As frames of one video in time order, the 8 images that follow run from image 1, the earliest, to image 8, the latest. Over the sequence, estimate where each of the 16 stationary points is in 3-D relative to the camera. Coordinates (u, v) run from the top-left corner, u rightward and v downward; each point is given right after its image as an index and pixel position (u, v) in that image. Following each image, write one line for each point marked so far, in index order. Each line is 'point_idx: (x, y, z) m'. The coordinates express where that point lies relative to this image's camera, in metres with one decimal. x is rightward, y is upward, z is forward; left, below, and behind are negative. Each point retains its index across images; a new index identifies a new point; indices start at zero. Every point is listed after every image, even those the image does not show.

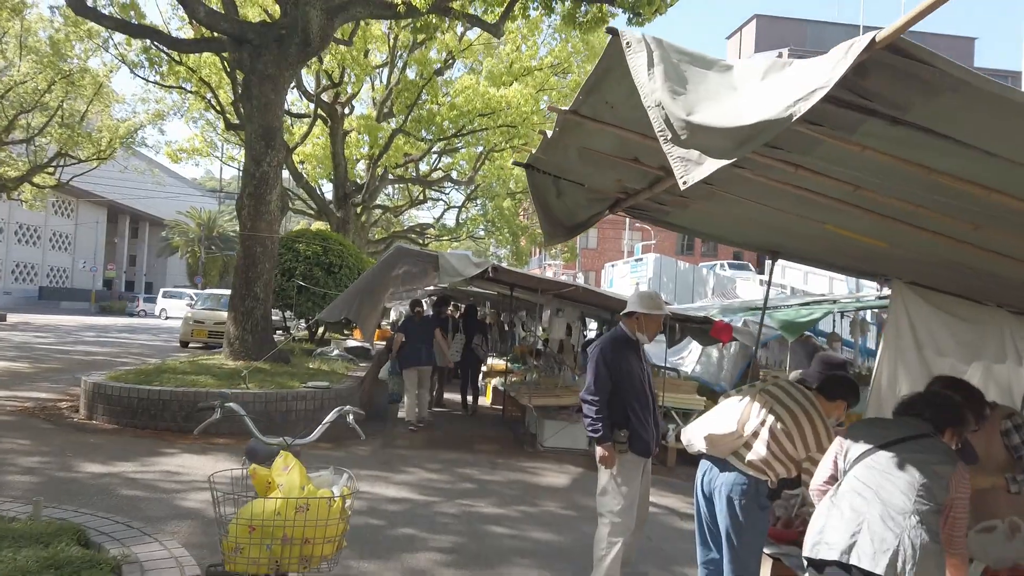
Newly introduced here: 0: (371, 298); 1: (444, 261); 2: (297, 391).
0: (-2.1, -0.1, +10.6) m
1: (-0.9, +0.3, +9.2) m
2: (-2.6, -1.2, +8.7) m
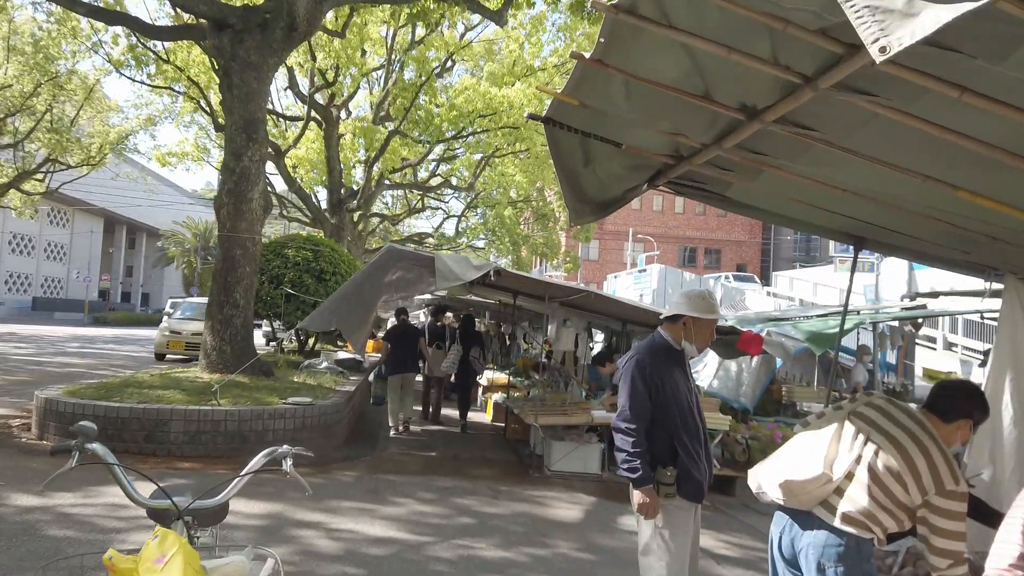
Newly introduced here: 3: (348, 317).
0: (-2.0, -0.2, +9.7) m
1: (-0.8, +0.3, +8.3) m
2: (-2.6, -1.3, +7.8) m
3: (-2.2, -0.3, +9.6) m
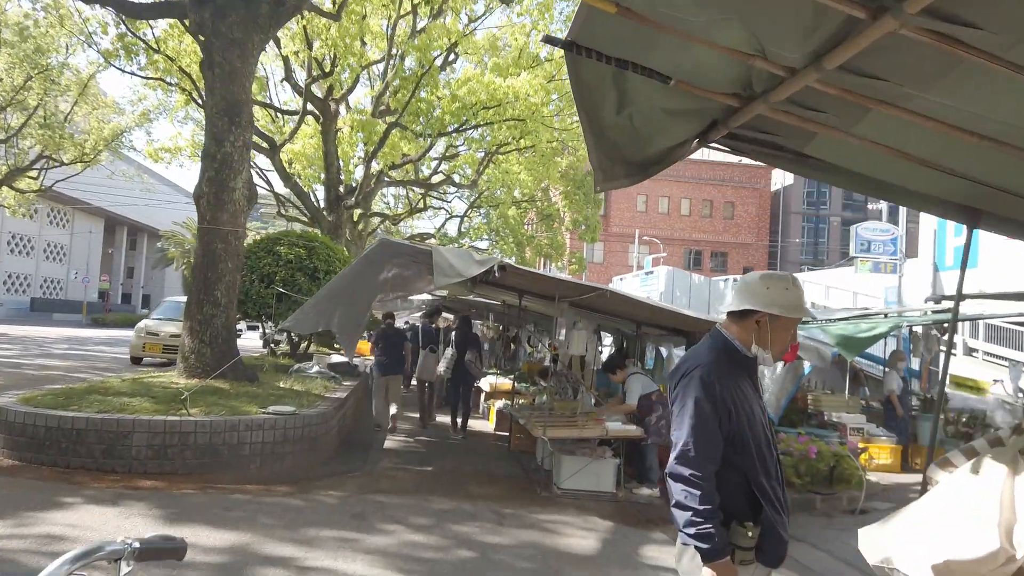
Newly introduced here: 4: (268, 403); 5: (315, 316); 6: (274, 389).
0: (-2.0, -0.2, +8.8) m
1: (-0.8, +0.3, +7.4) m
2: (-2.5, -1.3, +6.9) m
3: (-2.1, -0.3, +8.8) m
4: (-2.7, -1.3, +7.9) m
5: (-2.4, -0.3, +8.6) m
6: (-3.1, -1.3, +9.2) m
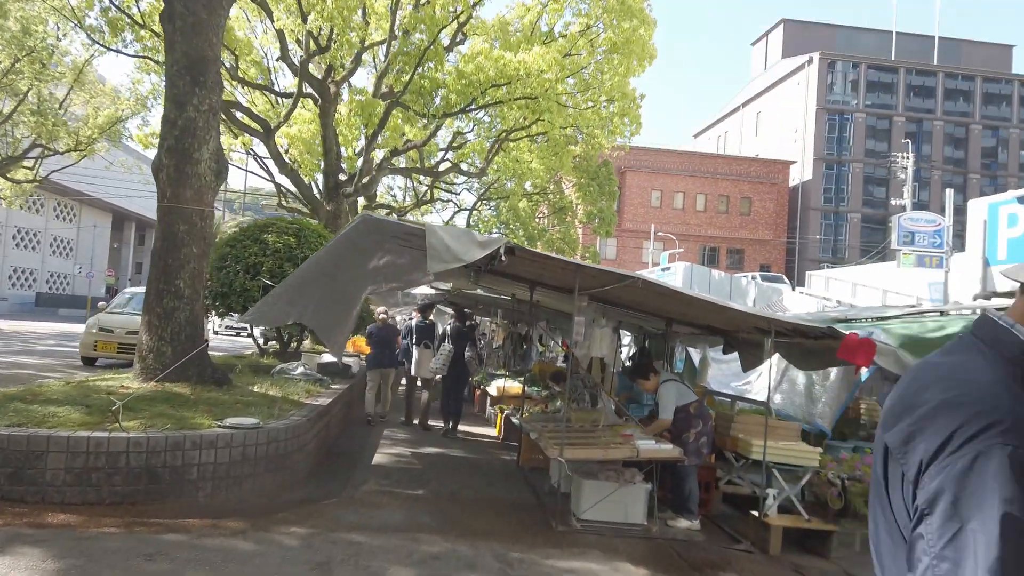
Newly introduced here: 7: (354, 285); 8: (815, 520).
0: (-1.9, -0.1, +7.5) m
1: (-0.7, +0.4, +6.1) m
2: (-2.4, -1.1, +5.6) m
3: (-2.0, -0.2, +7.5) m
4: (-2.6, -1.1, +6.7) m
5: (-2.3, -0.2, +7.3) m
6: (-3.0, -1.2, +7.9) m
7: (-1.7, +0.1, +7.6) m
8: (+2.7, -2.0, +6.3) m
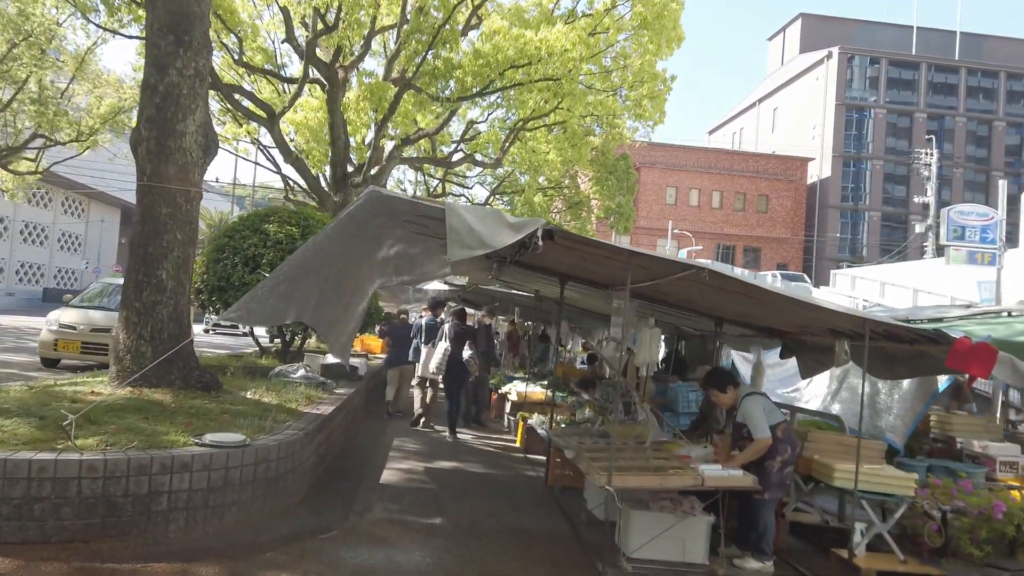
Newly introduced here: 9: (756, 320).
0: (-1.6, 0.0, +6.5) m
1: (-0.4, +0.5, +5.1) m
2: (-2.2, -1.1, +4.6) m
3: (-1.7, -0.1, +6.5) m
4: (-2.4, -1.1, +5.6) m
5: (-2.0, -0.1, +6.3) m
6: (-2.7, -1.1, +6.9) m
7: (-1.4, +0.1, +6.6) m
8: (+2.9, -2.0, +5.2) m
9: (+2.4, -0.3, +7.1) m
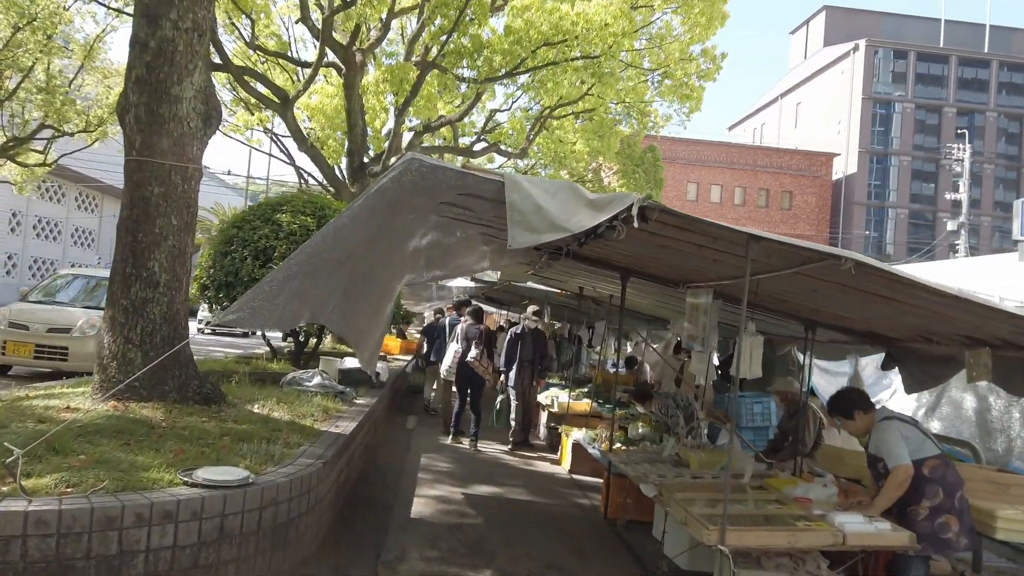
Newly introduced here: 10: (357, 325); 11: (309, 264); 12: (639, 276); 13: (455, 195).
0: (-1.1, 0.0, +5.4) m
1: (0.0, +0.5, +3.9) m
2: (-1.8, -1.0, +3.5) m
3: (-1.2, -0.1, +5.4) m
4: (-1.9, -1.0, +4.5) m
5: (-1.5, -0.1, +5.1) m
6: (-2.3, -1.0, +5.8) m
7: (-0.9, +0.2, +5.5) m
8: (+3.3, -2.0, +4.0) m
9: (+2.9, -0.3, +6.0) m
10: (-1.2, -0.3, +5.4) m
11: (-1.4, +0.2, +5.1) m
12: (+1.2, +0.1, +6.4) m
13: (-0.4, +0.6, +4.8) m
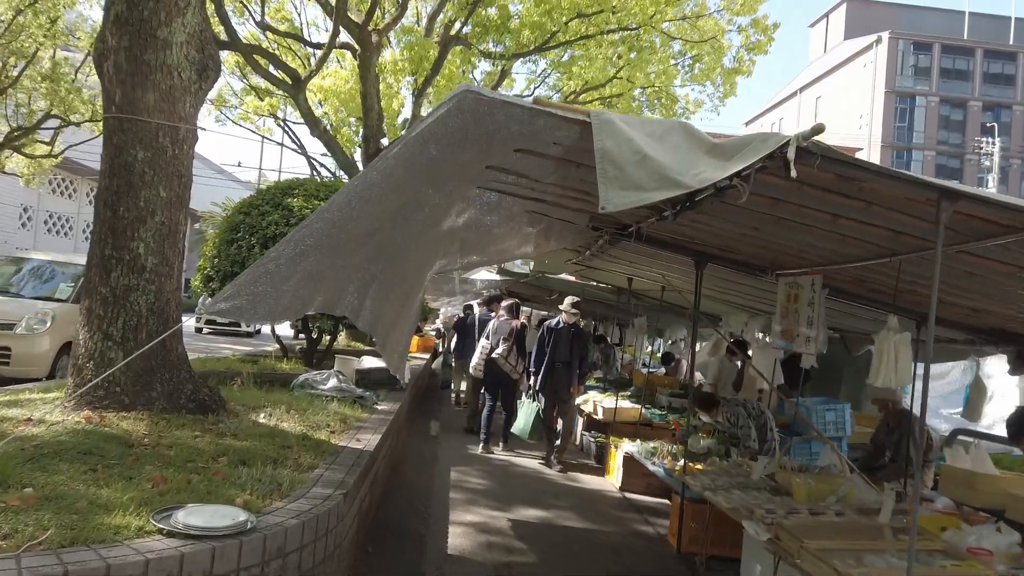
0: (-0.8, +0.1, +4.4) m
1: (+0.4, +0.6, +2.9) m
2: (-1.4, -1.0, +2.5) m
3: (-0.9, 0.0, +4.3) m
4: (-1.5, -0.9, +3.5) m
5: (-1.2, 0.0, +4.1) m
6: (-1.9, -0.9, +4.8) m
7: (-0.6, +0.3, +4.4) m
8: (+3.7, -1.9, +2.9) m
9: (+3.3, -0.2, +4.9) m
10: (-0.8, -0.2, +4.4) m
11: (-1.0, +0.2, +4.1) m
12: (+1.6, +0.2, +5.4) m
13: (0.0, +0.7, +3.8) m
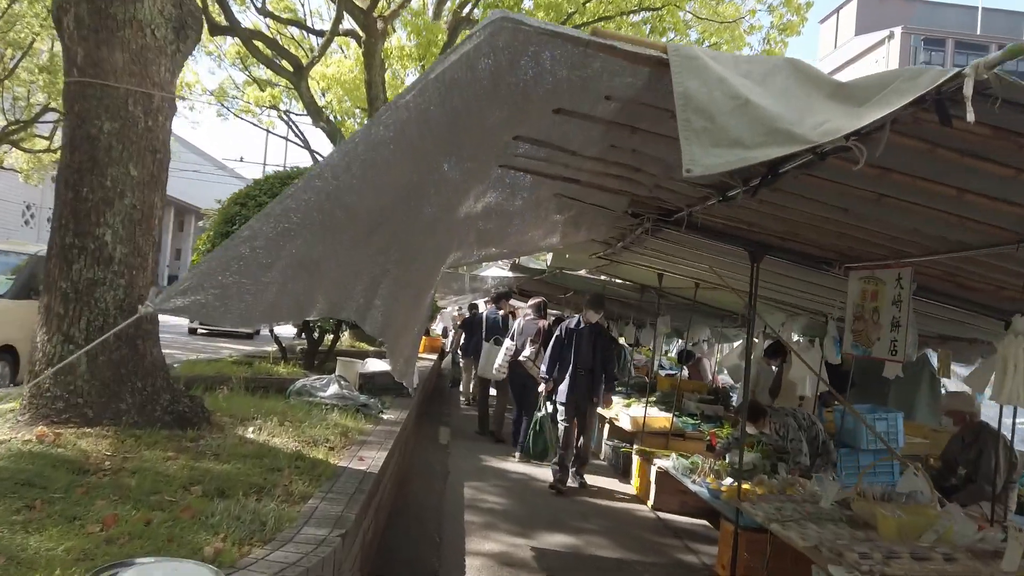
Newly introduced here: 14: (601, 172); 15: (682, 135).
0: (-0.6, +0.2, +3.6) m
1: (+0.5, +0.6, +2.2) m
2: (-1.3, -0.9, +1.8) m
3: (-0.7, 0.0, +3.6) m
4: (-1.4, -0.9, +2.8) m
5: (-1.0, 0.0, +3.4) m
6: (-1.7, -0.9, +4.1) m
7: (-0.4, +0.3, +3.7) m
8: (+3.8, -1.9, +2.2) m
9: (+3.5, -0.2, +4.1) m
10: (-0.6, -0.2, +3.7) m
11: (-0.8, +0.3, +3.4) m
12: (+1.7, +0.2, +4.6) m
13: (+0.2, +0.8, +3.0) m
14: (+0.5, +0.6, +3.9) m
15: (+0.5, +0.4, +2.1) m
